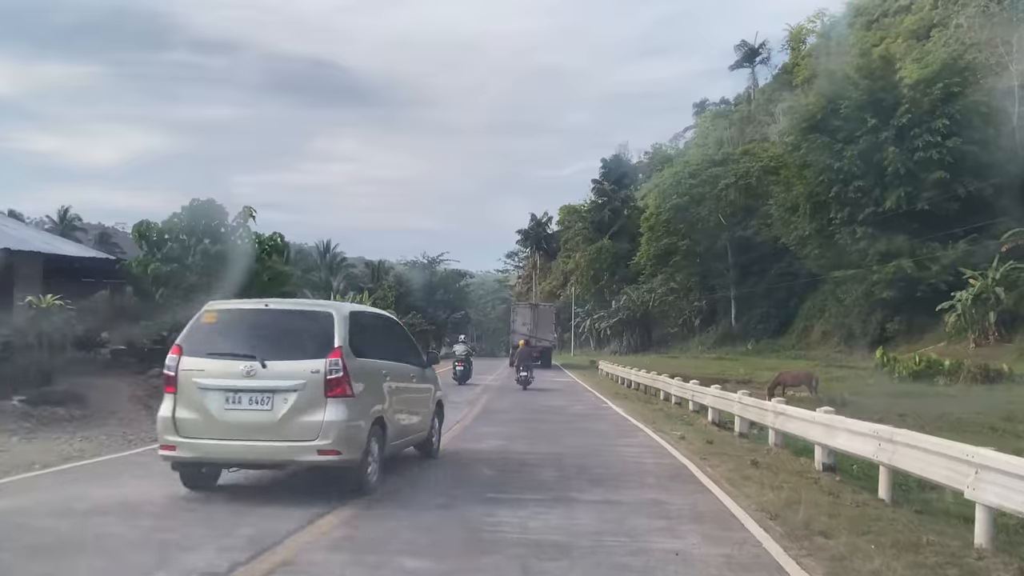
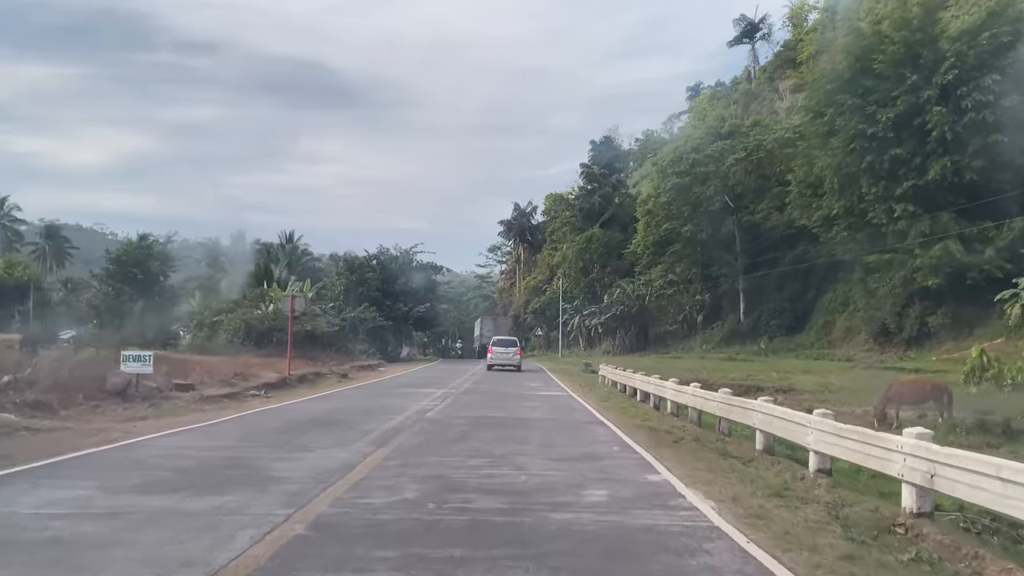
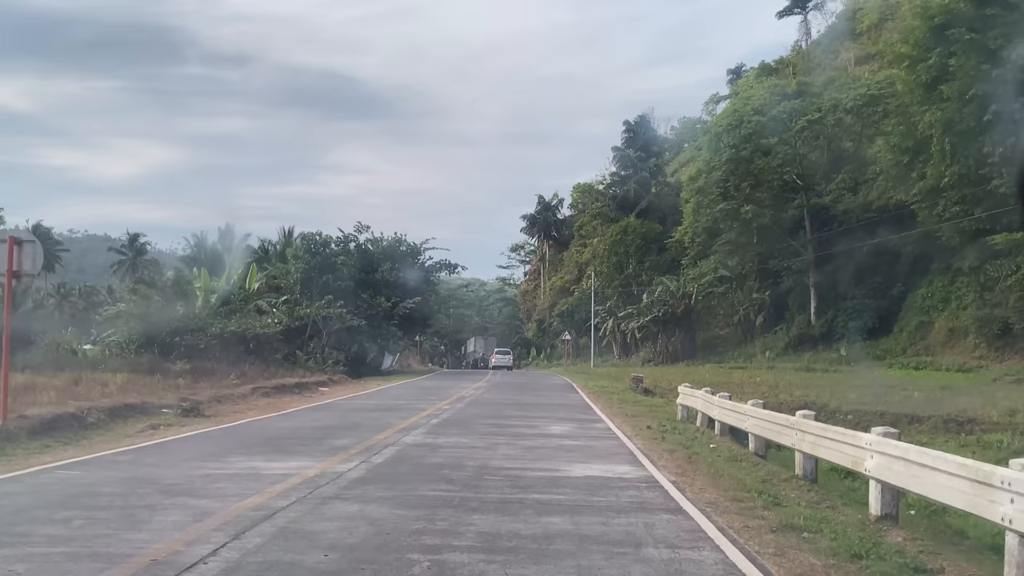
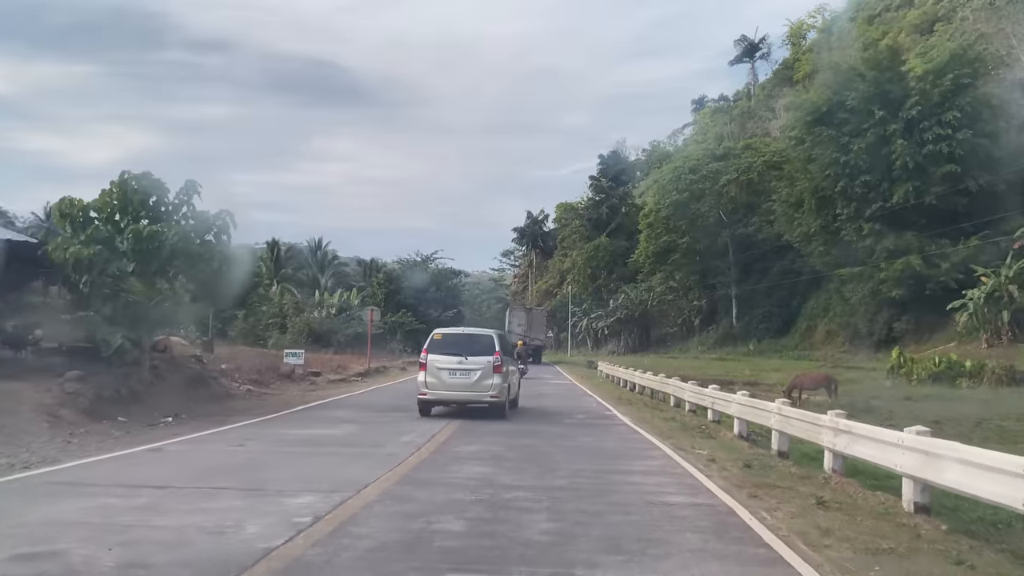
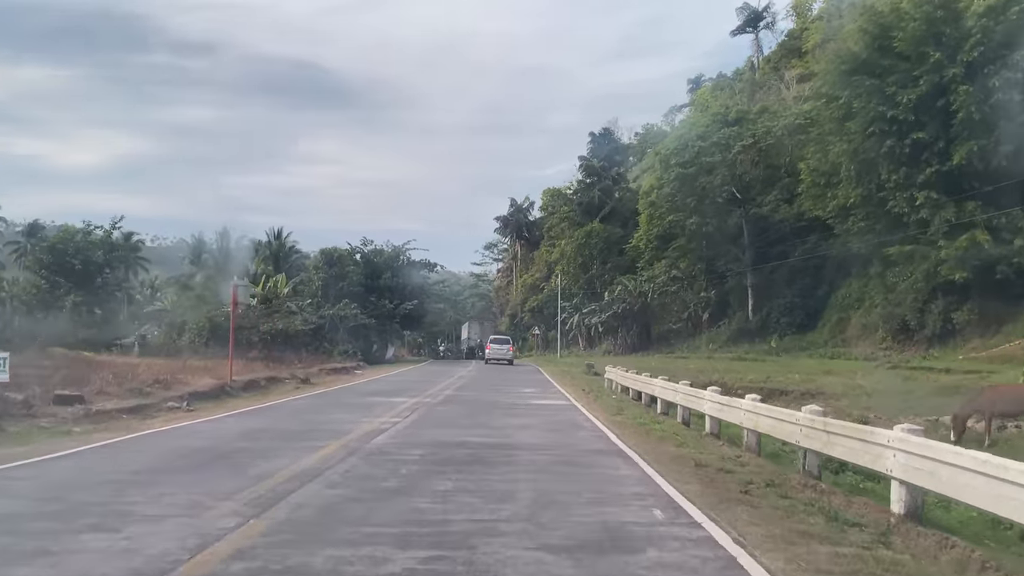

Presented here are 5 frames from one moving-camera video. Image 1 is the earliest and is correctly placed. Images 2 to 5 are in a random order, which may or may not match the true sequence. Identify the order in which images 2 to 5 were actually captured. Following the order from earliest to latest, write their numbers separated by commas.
4, 2, 5, 3
